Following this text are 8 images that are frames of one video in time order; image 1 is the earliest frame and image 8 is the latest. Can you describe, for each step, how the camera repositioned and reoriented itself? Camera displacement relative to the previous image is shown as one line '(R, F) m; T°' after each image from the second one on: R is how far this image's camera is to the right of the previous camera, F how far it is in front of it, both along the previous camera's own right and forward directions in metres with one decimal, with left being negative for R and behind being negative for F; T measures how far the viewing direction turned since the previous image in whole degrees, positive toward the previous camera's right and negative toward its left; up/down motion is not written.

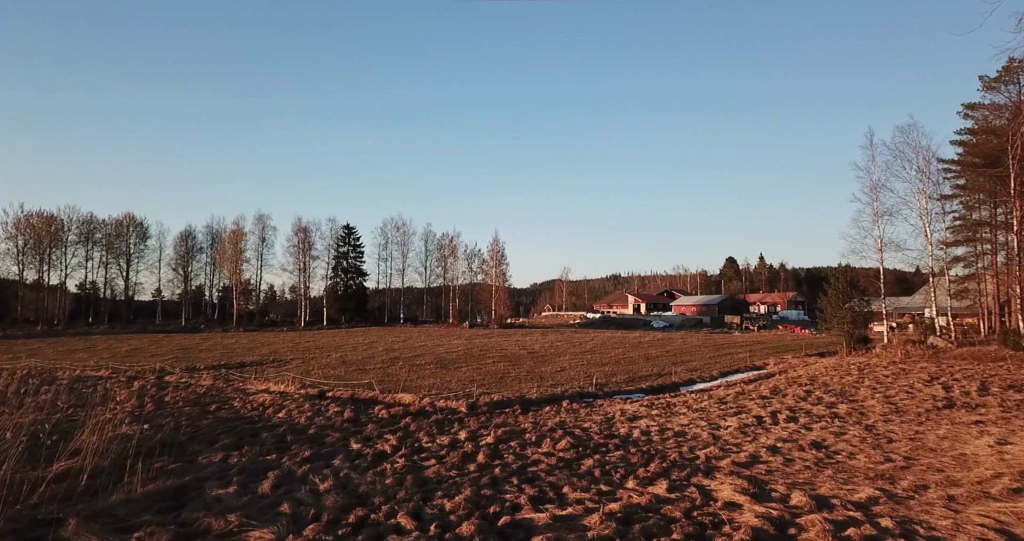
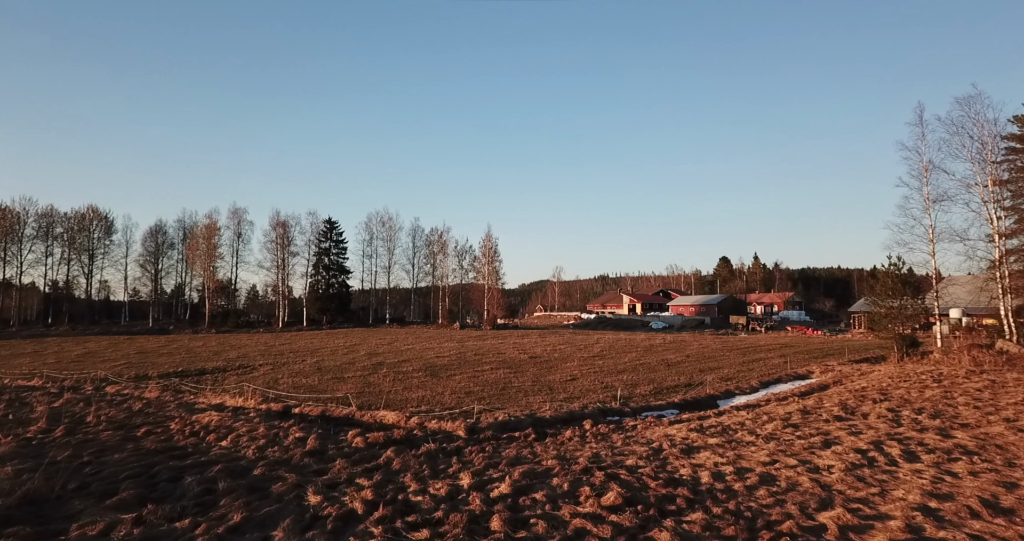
(-0.5, +3.9) m; +1°
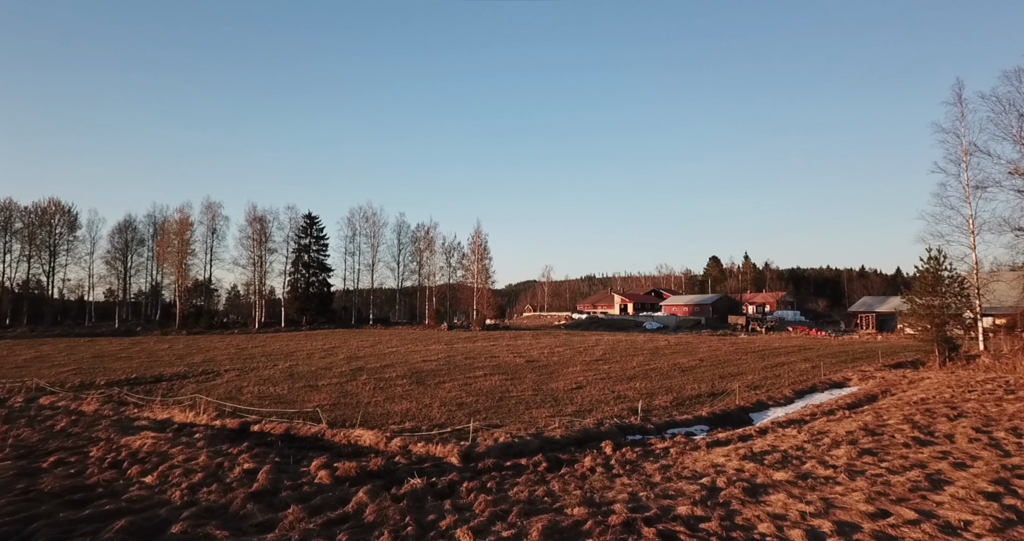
(-0.3, +2.9) m; +1°
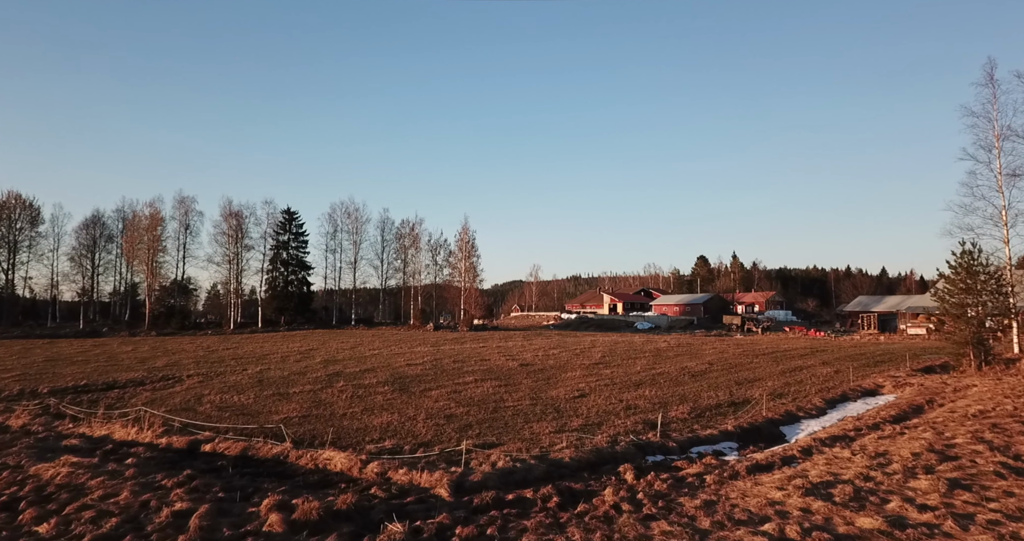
(-0.3, +2.3) m; +1°
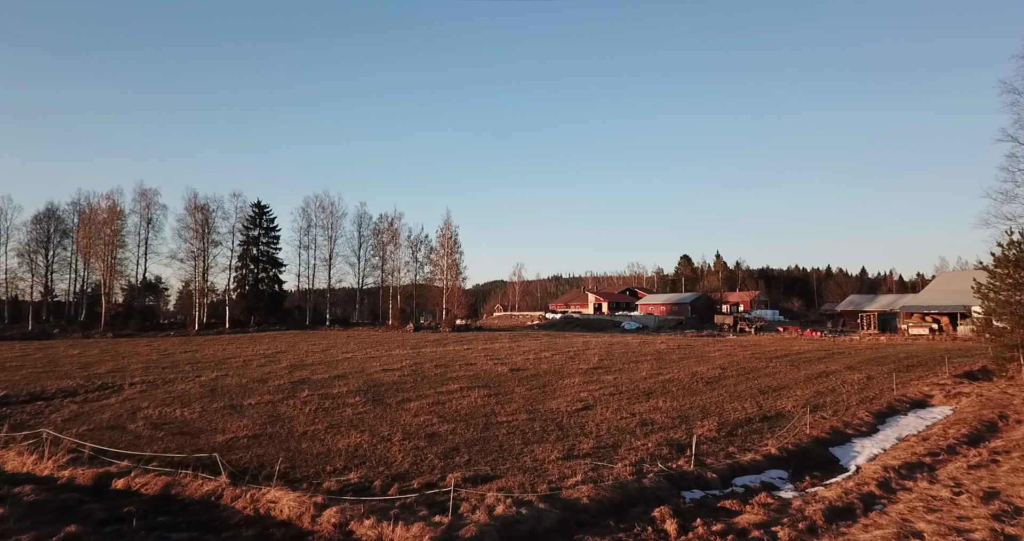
(-0.3, +2.7) m; +2°
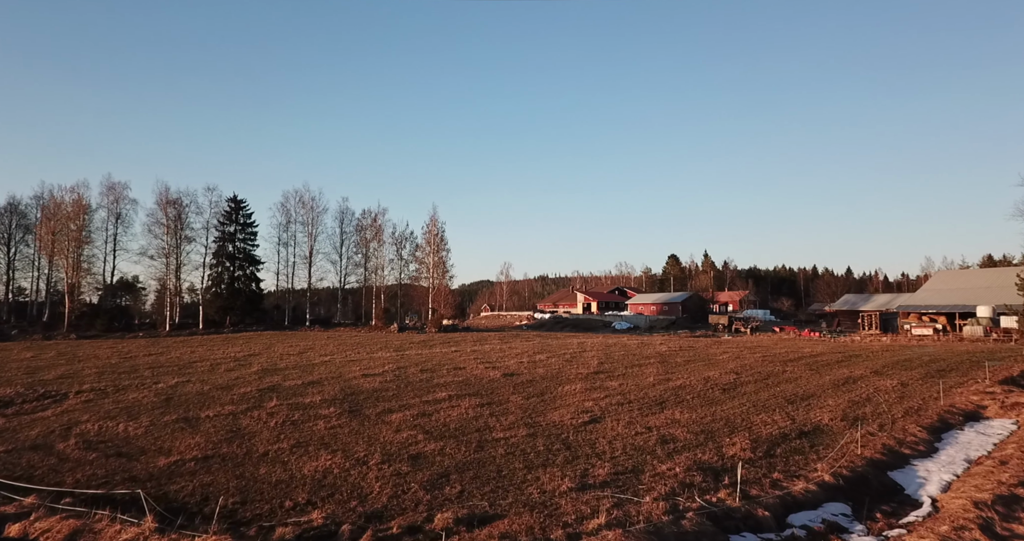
(-0.2, +2.1) m; +1°
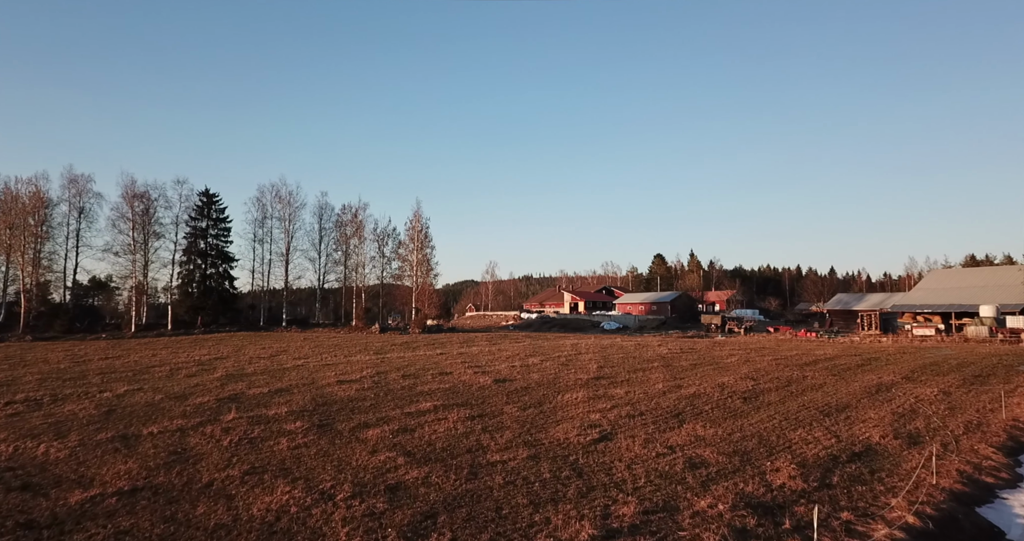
(-0.2, +2.1) m; +1°
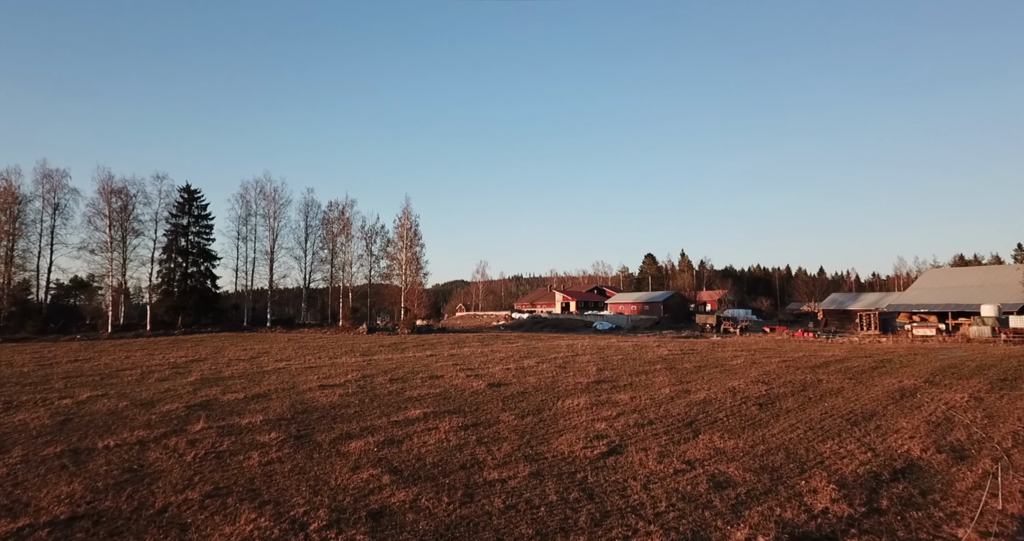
(-0.2, +1.3) m; +1°
